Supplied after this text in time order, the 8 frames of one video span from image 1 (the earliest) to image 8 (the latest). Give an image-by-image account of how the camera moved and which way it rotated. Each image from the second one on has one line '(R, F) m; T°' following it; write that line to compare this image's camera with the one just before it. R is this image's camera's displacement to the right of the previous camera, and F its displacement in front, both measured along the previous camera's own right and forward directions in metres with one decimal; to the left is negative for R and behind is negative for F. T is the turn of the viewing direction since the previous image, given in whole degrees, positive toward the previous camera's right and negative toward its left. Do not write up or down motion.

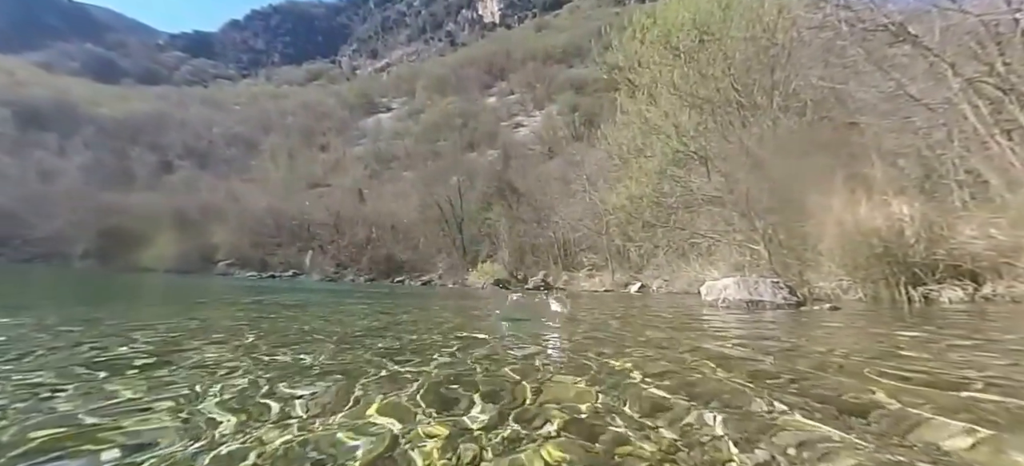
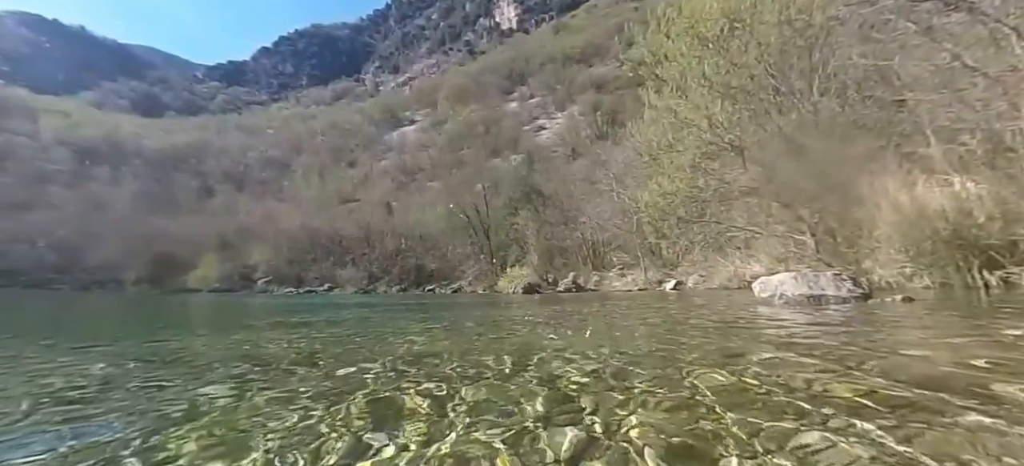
(-0.2, +0.1) m; -4°
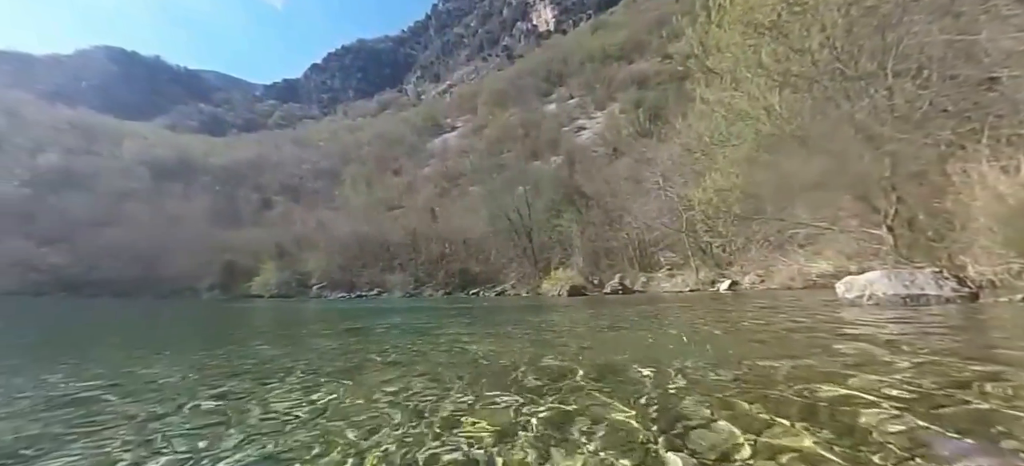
(-0.3, +0.1) m; -6°
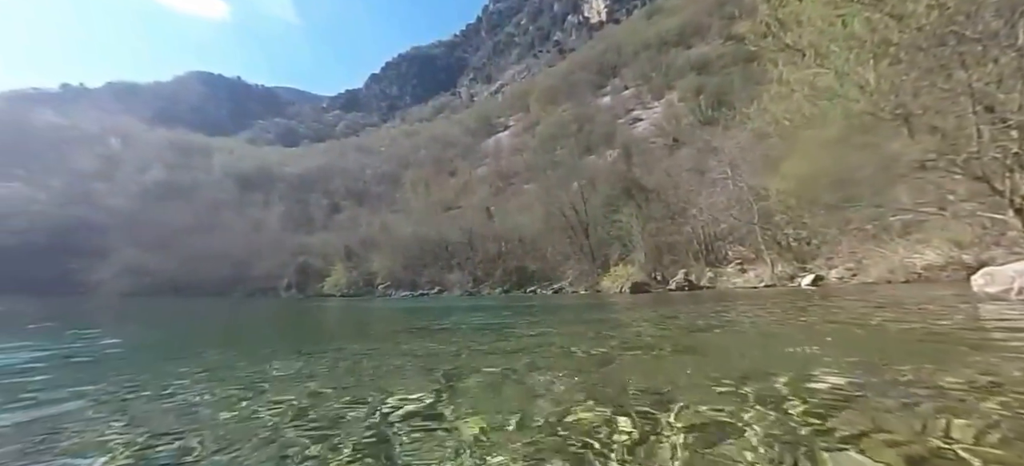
(-0.3, +0.1) m; -7°
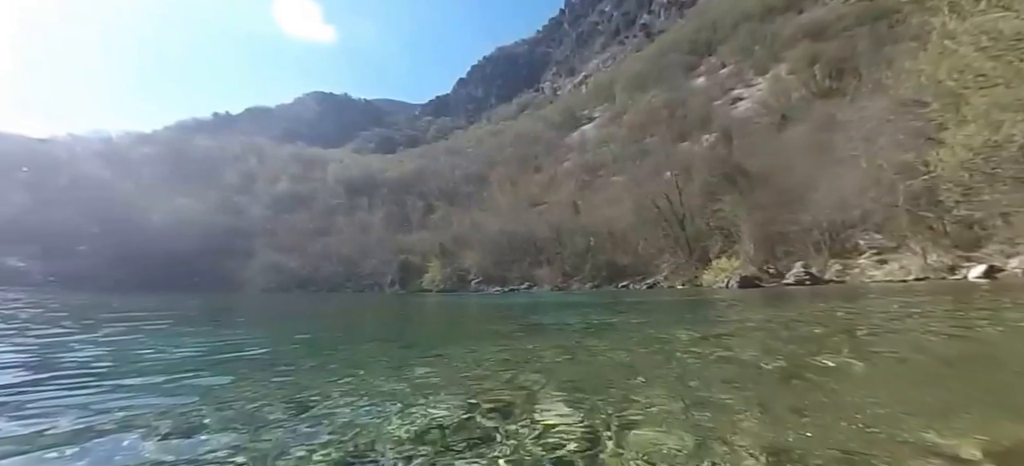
(-0.6, +0.2) m; -12°
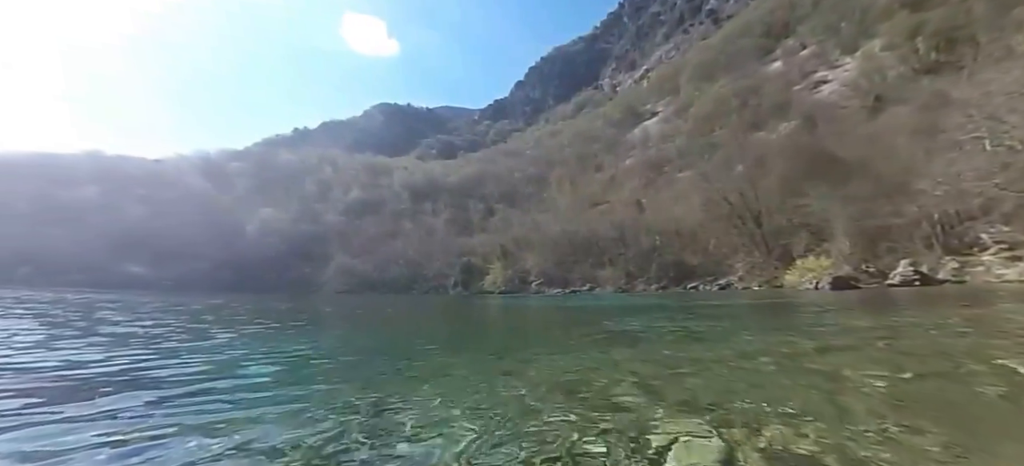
(-0.5, +0.4) m; -8°
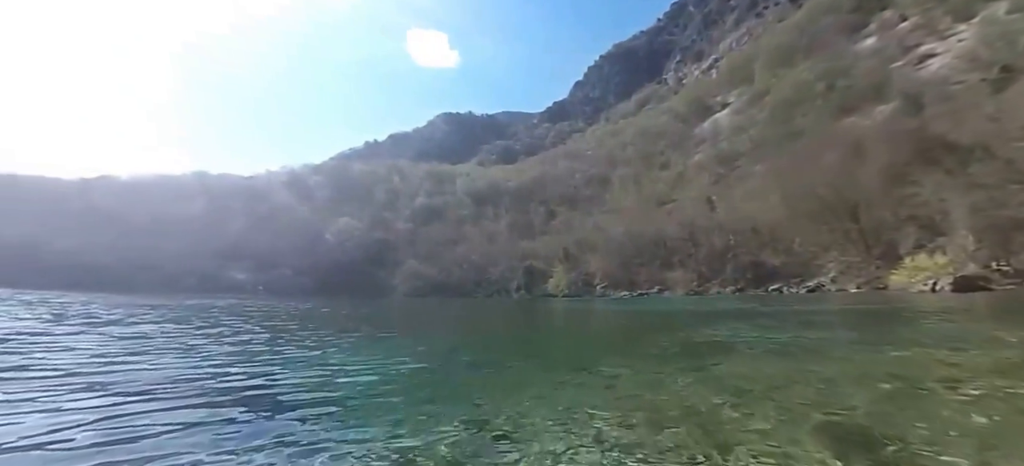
(-0.9, +0.6) m; -8°
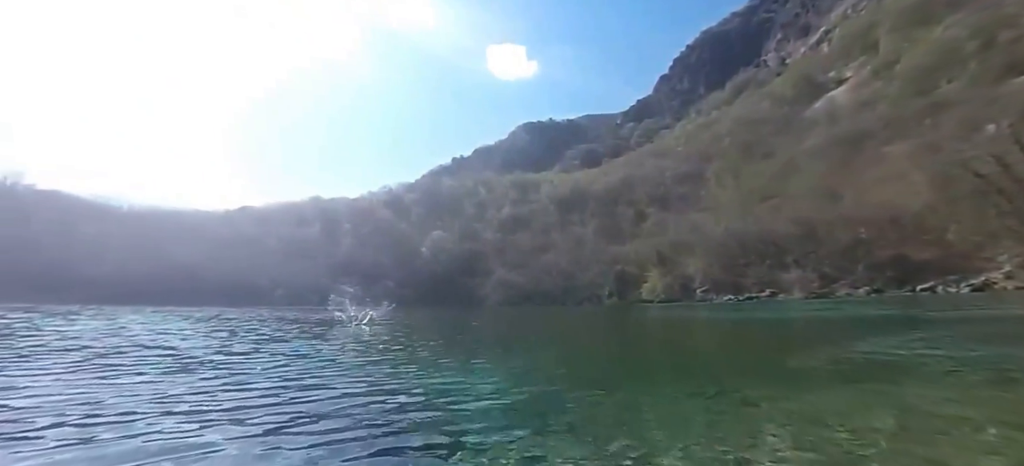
(-1.3, +1.2) m; -11°
